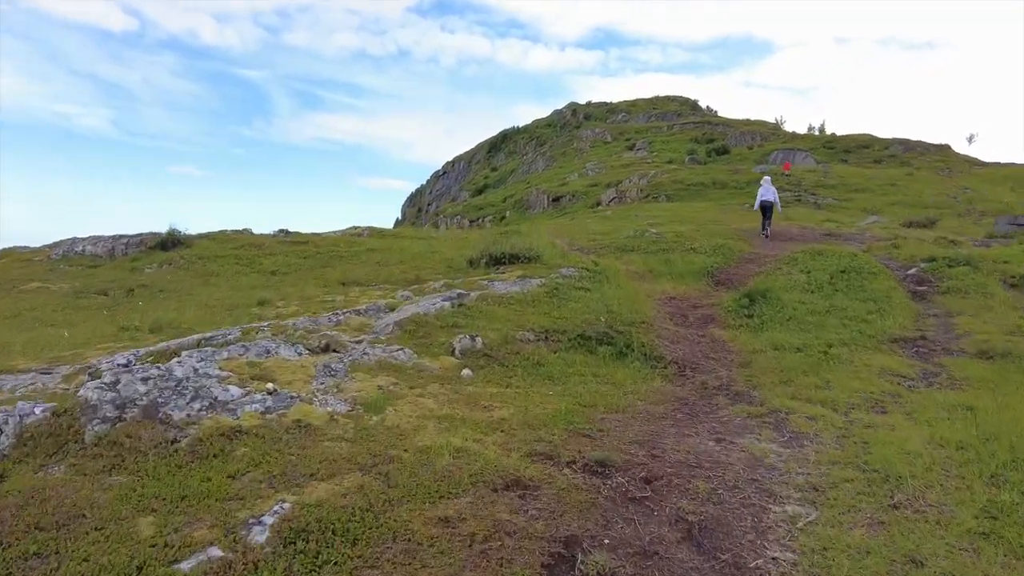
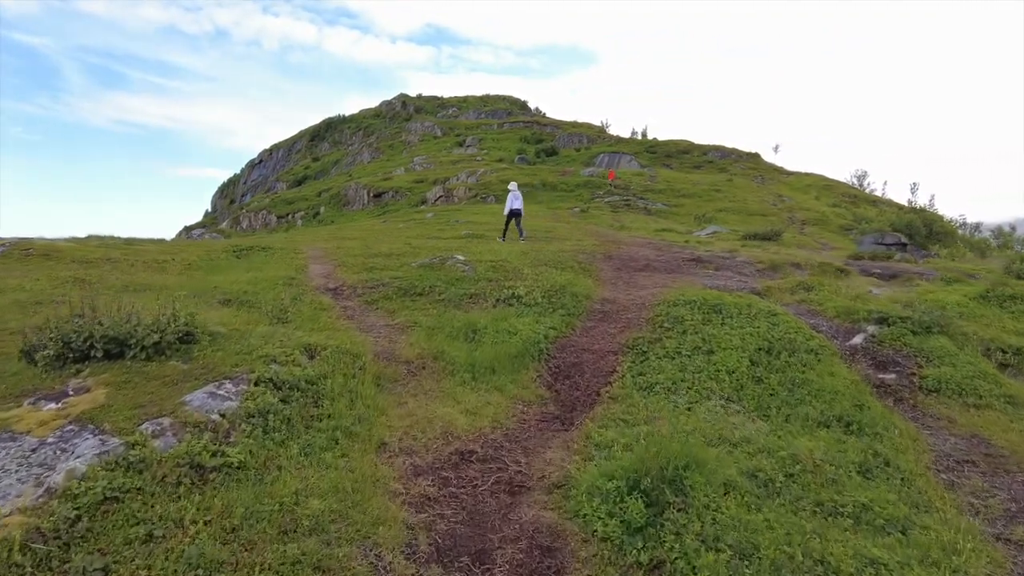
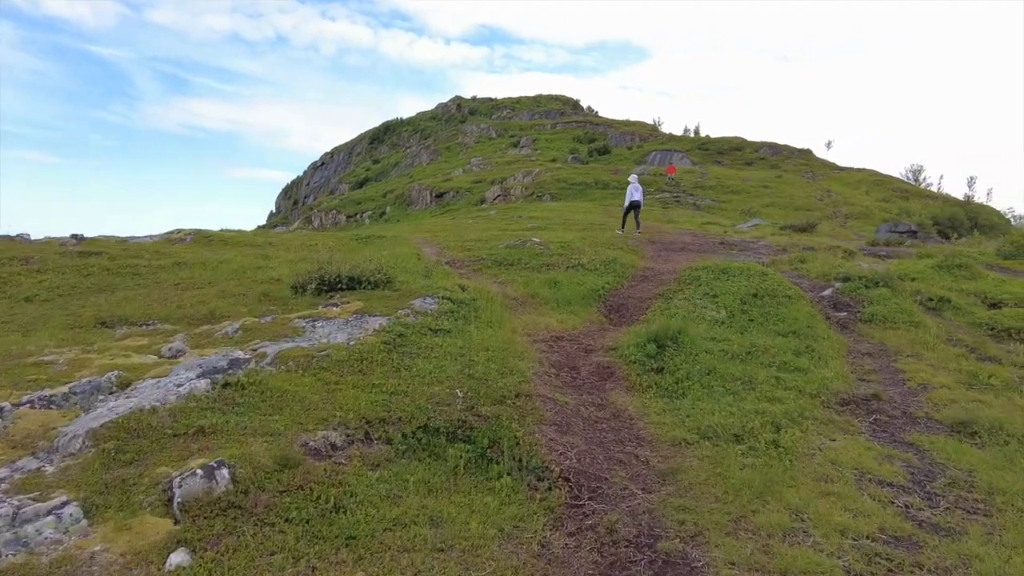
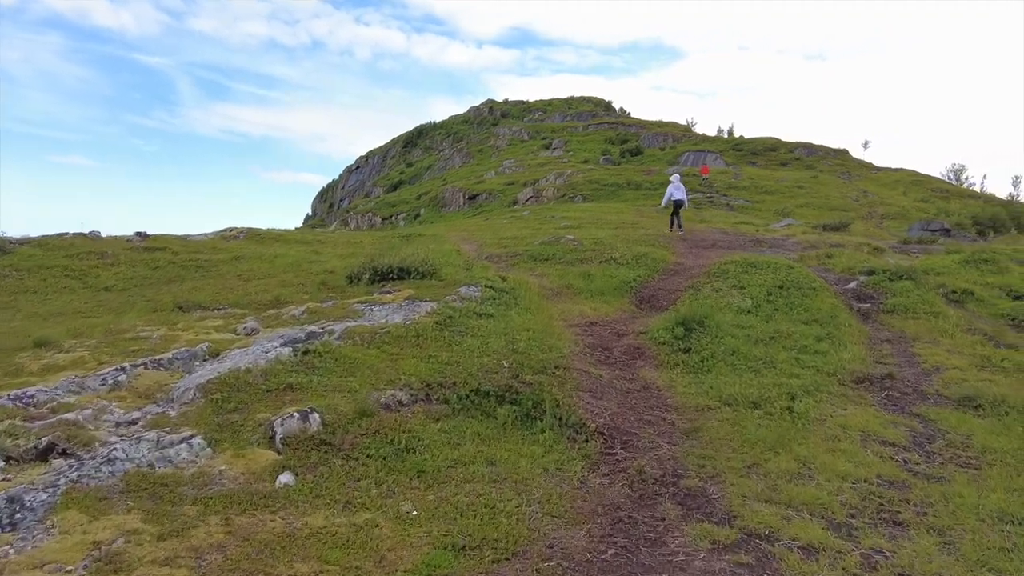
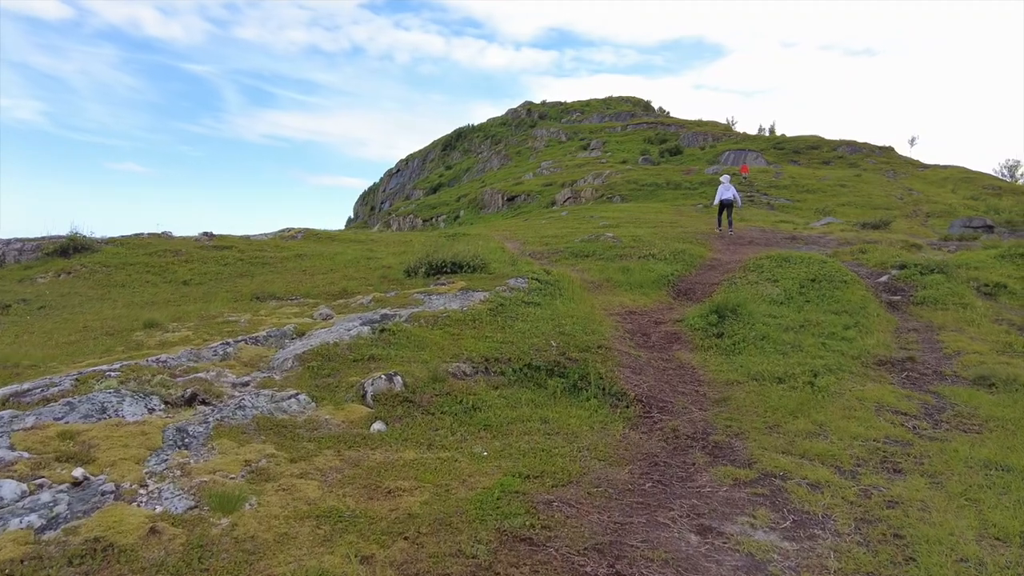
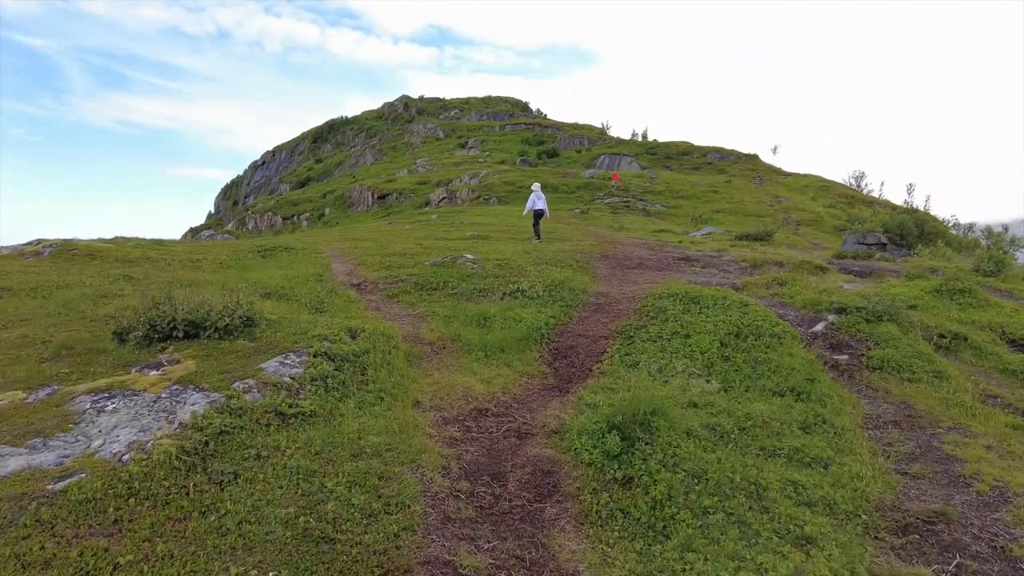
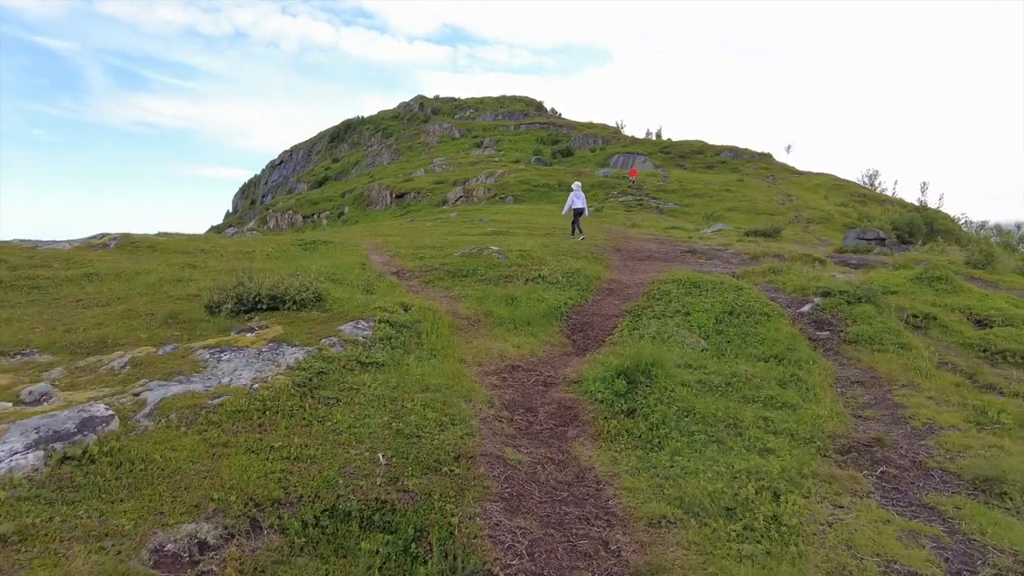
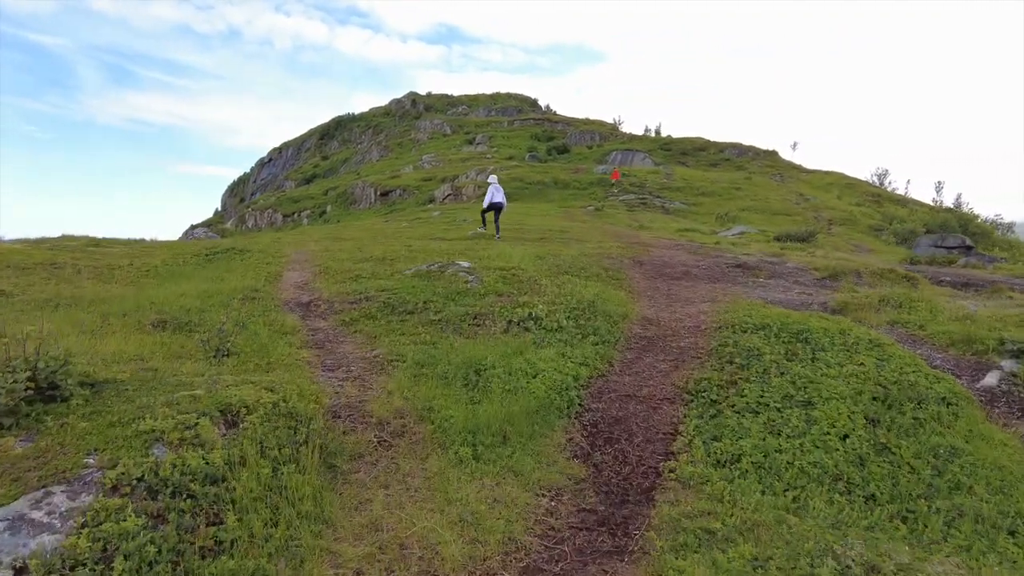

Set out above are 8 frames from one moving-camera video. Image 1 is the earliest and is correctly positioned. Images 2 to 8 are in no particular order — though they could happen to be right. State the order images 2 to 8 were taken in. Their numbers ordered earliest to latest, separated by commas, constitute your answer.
5, 4, 3, 7, 6, 2, 8
